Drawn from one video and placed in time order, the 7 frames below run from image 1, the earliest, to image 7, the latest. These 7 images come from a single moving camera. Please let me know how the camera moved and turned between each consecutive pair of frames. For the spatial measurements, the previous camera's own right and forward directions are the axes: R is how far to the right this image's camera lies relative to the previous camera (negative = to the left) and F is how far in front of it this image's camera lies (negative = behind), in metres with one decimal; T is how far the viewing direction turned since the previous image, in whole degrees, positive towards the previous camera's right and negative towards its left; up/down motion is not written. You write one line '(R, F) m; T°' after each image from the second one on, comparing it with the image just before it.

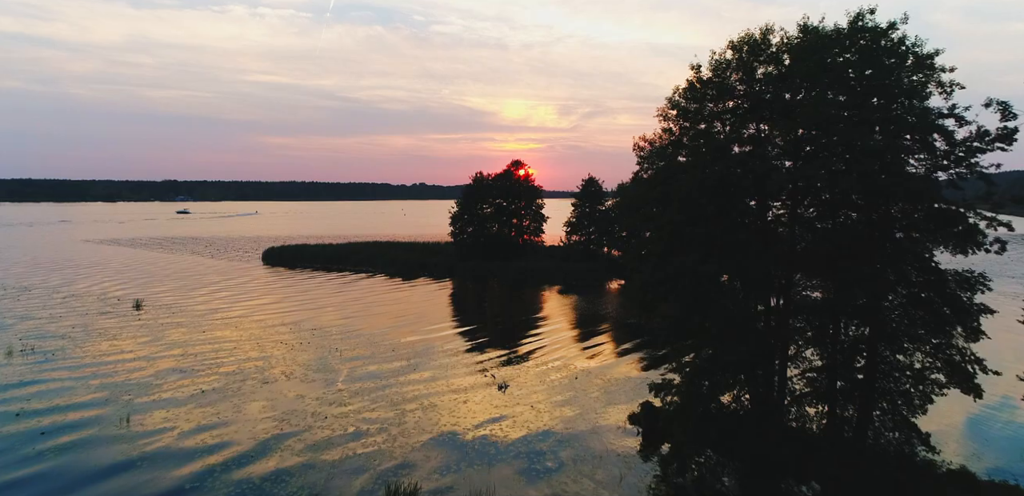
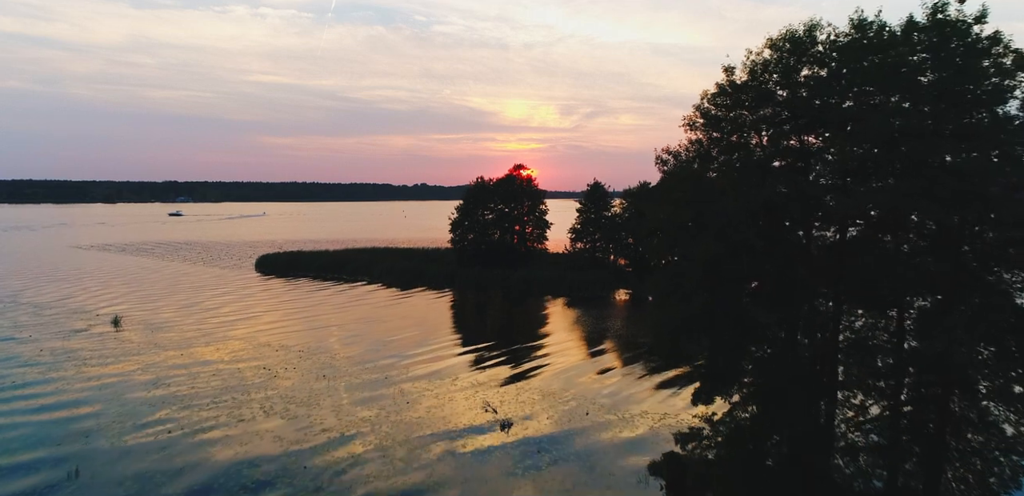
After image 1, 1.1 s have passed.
(-0.1, +2.3) m; 0°
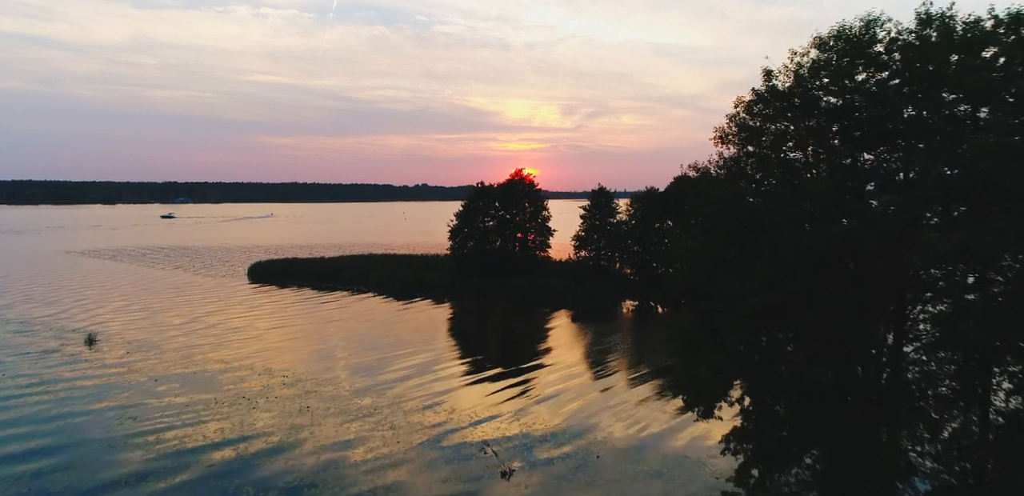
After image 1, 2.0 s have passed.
(0.0, +2.2) m; 0°
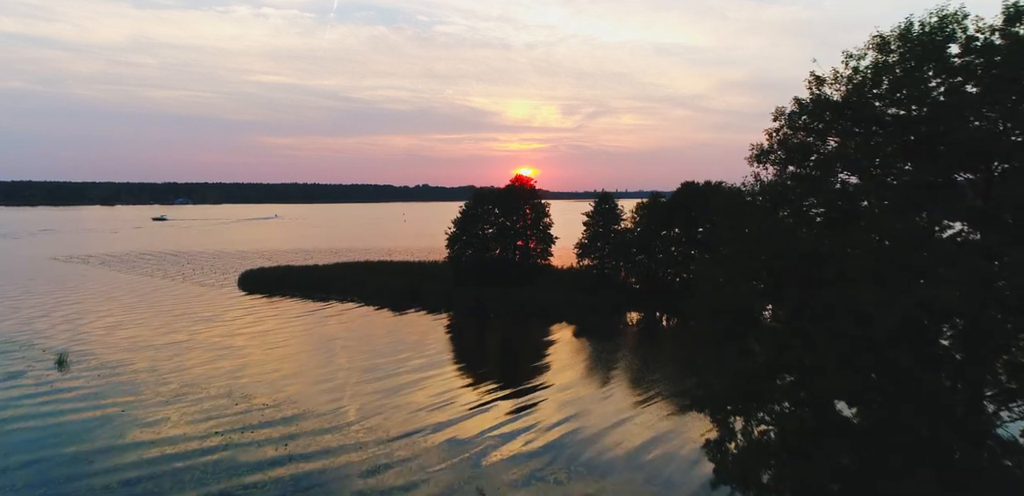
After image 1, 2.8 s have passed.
(0.0, +2.1) m; 0°
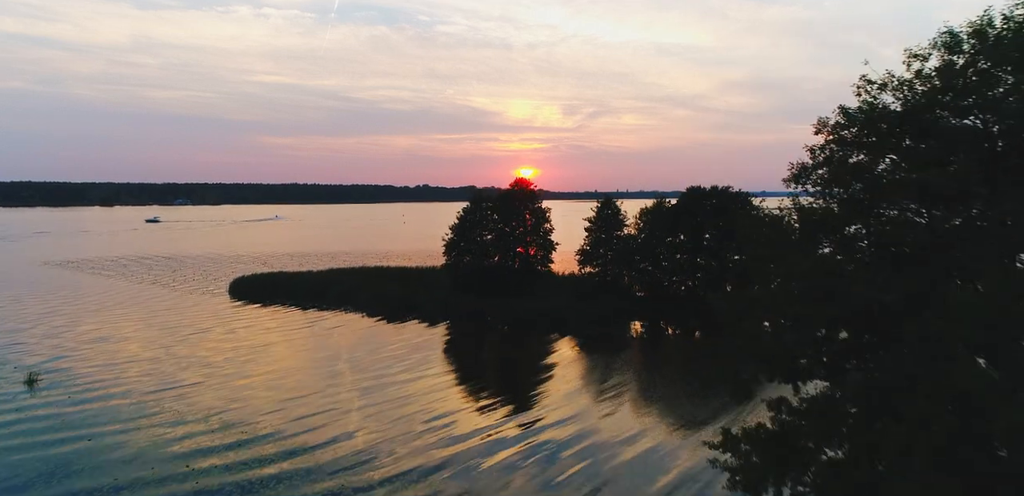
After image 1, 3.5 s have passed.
(+0.1, +1.8) m; 0°
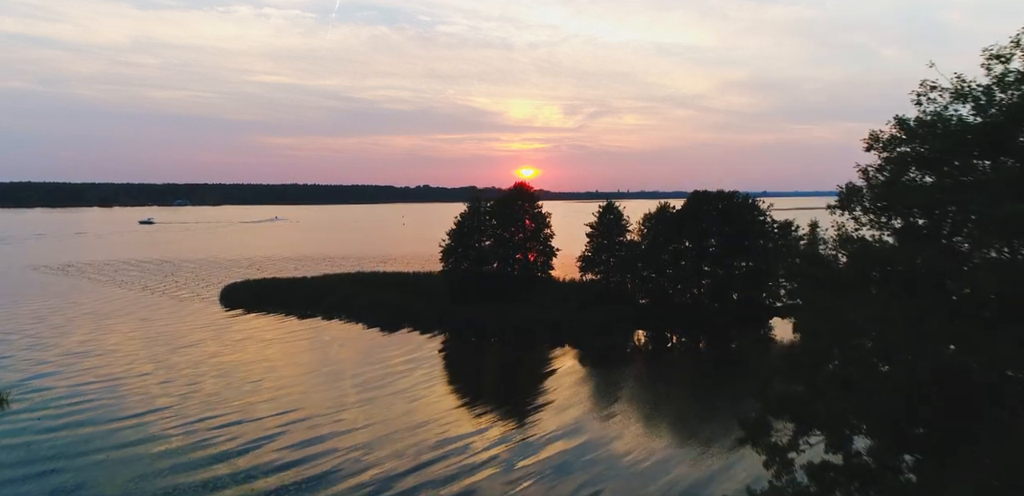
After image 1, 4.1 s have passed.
(+0.1, +1.6) m; 0°
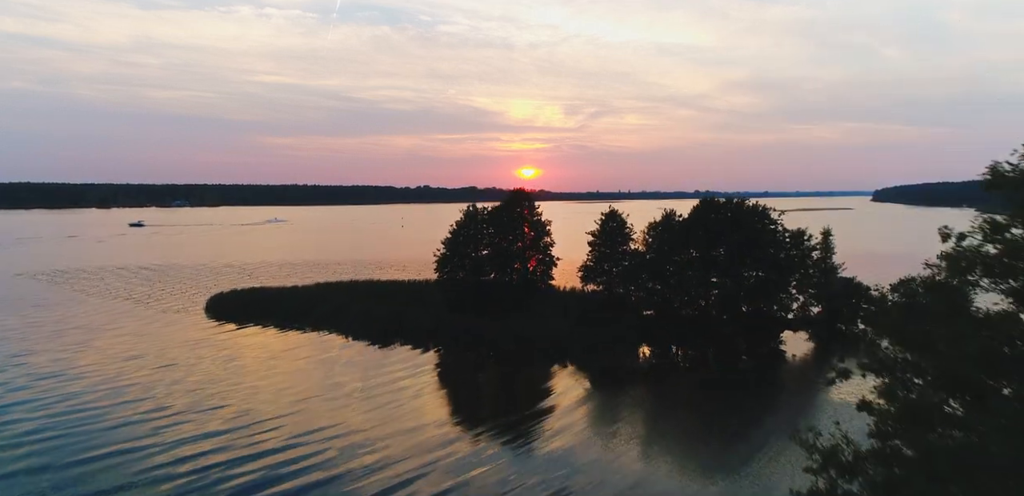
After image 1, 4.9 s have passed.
(+0.1, +2.2) m; 0°
